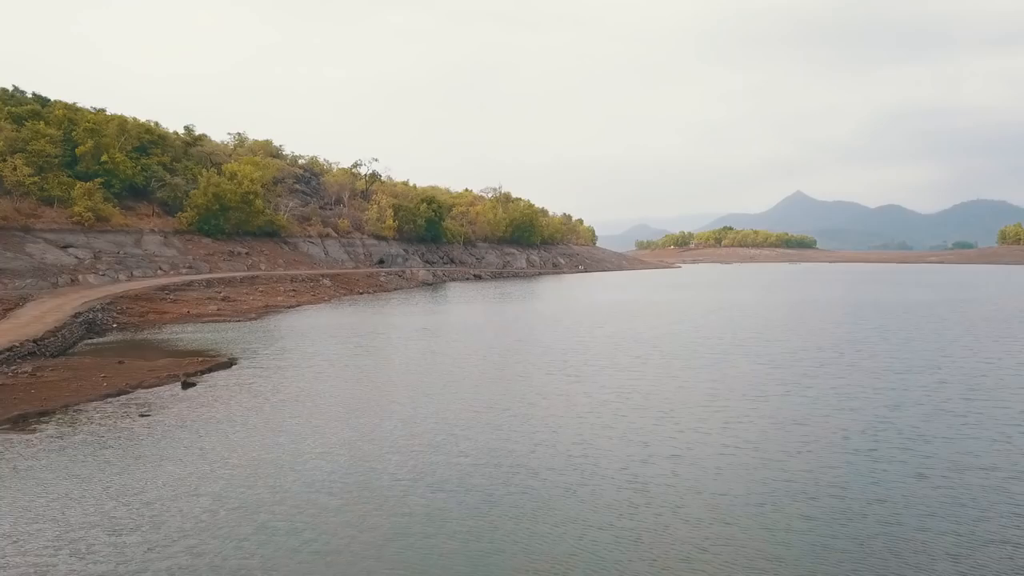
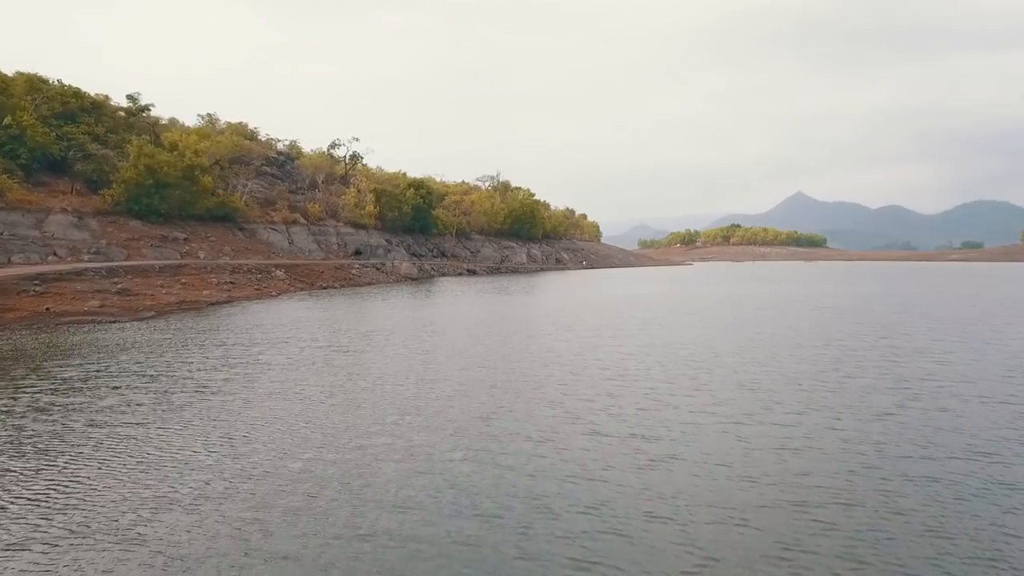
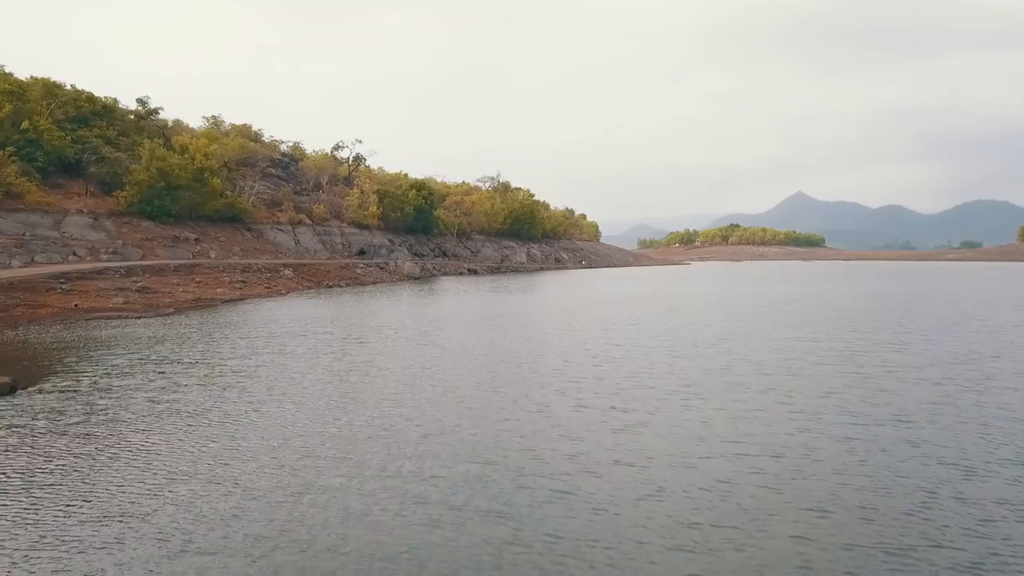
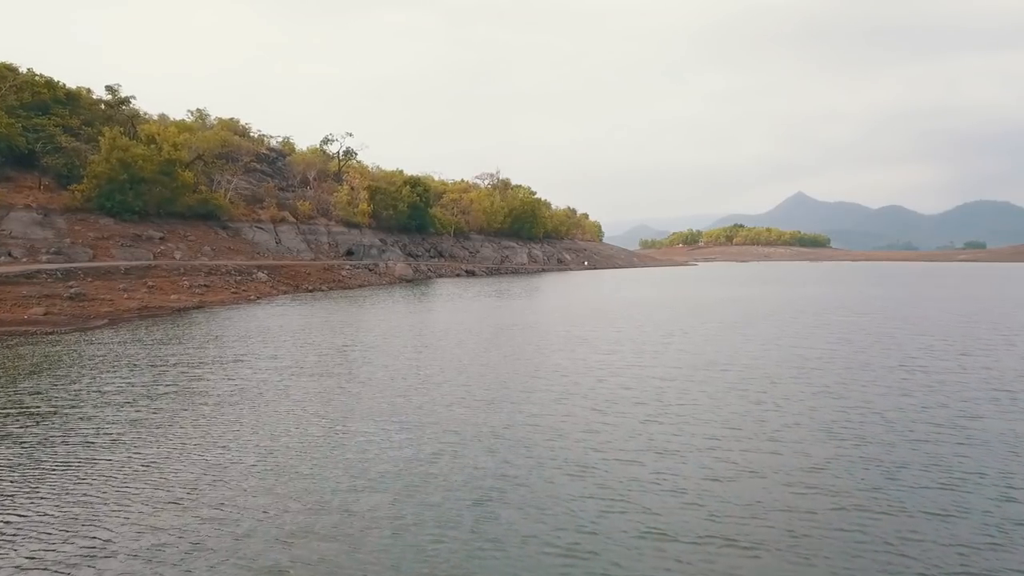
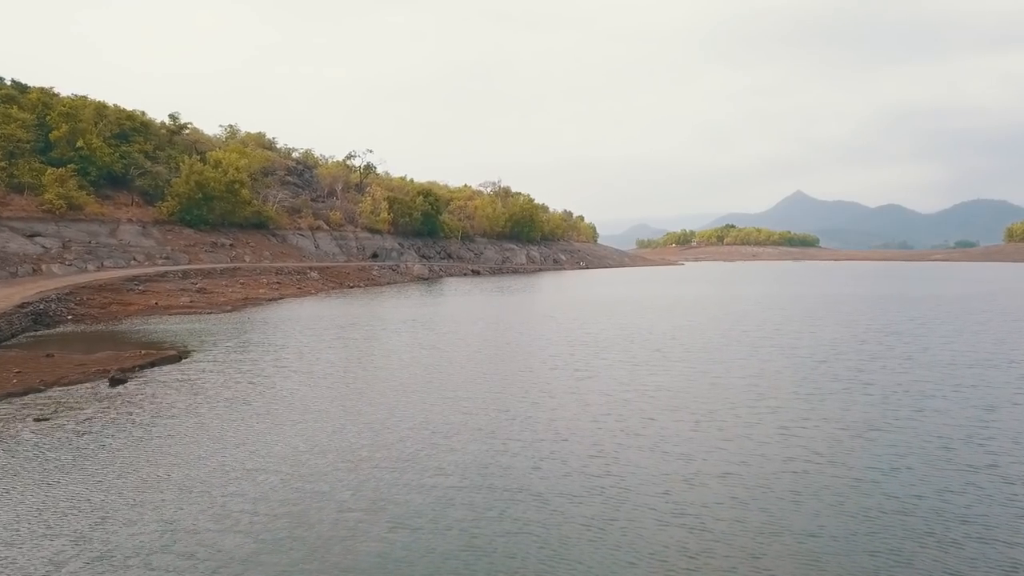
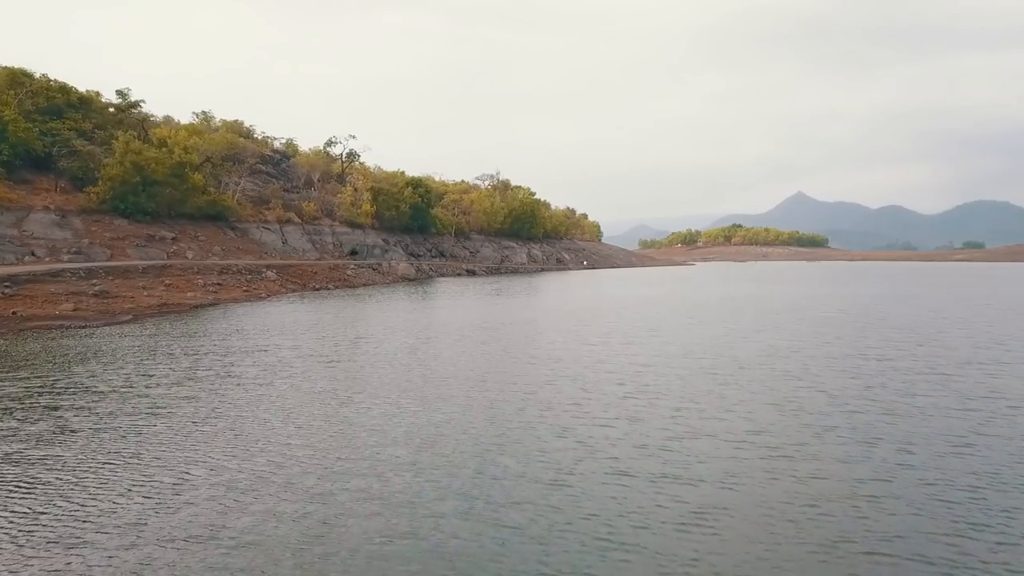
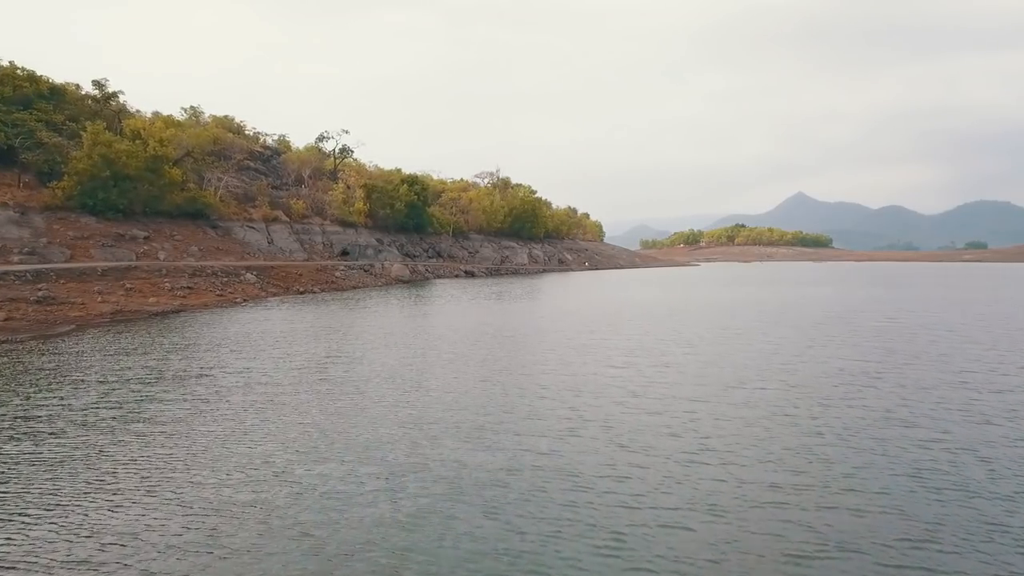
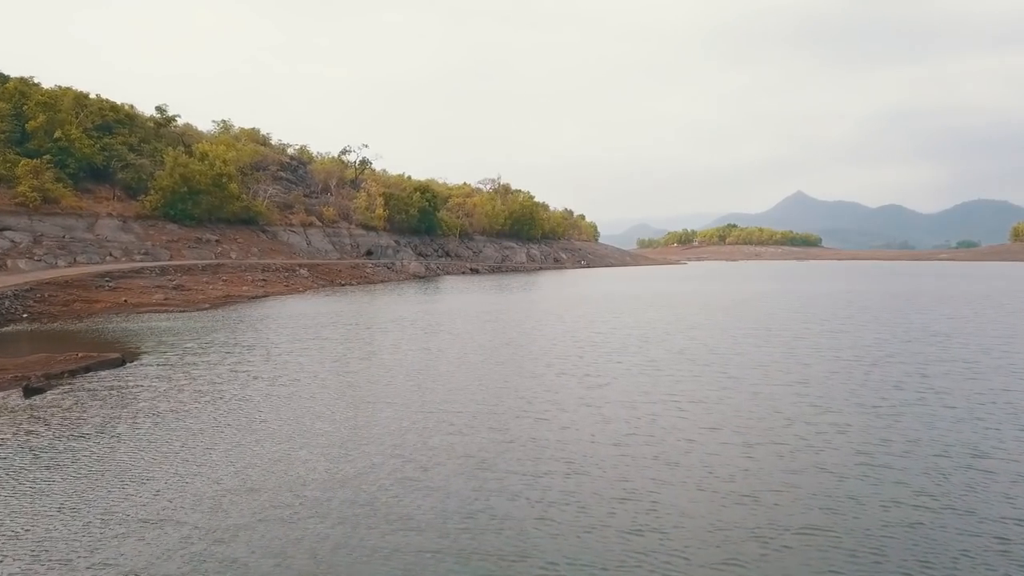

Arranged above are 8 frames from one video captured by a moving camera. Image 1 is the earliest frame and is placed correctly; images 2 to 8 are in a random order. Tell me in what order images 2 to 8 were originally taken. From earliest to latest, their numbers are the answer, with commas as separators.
5, 8, 3, 2, 6, 4, 7
